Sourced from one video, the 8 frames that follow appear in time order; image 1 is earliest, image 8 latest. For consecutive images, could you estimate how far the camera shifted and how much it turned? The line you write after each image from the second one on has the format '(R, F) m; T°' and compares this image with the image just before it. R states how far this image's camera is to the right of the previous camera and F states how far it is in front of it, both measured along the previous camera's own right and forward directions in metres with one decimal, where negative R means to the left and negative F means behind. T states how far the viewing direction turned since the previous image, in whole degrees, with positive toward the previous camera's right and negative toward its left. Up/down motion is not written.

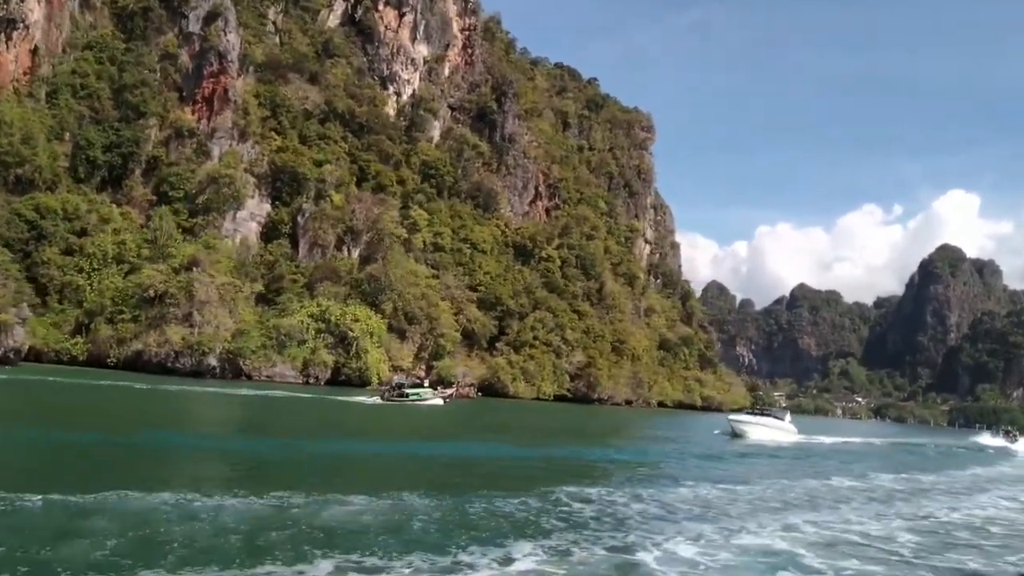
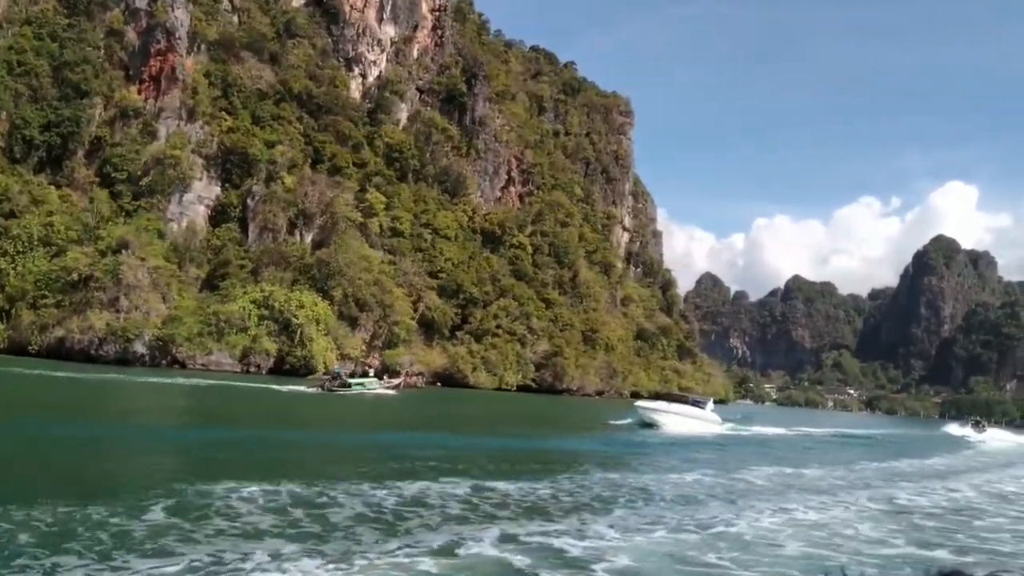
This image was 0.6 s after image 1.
(+1.9, +1.9) m; 0°
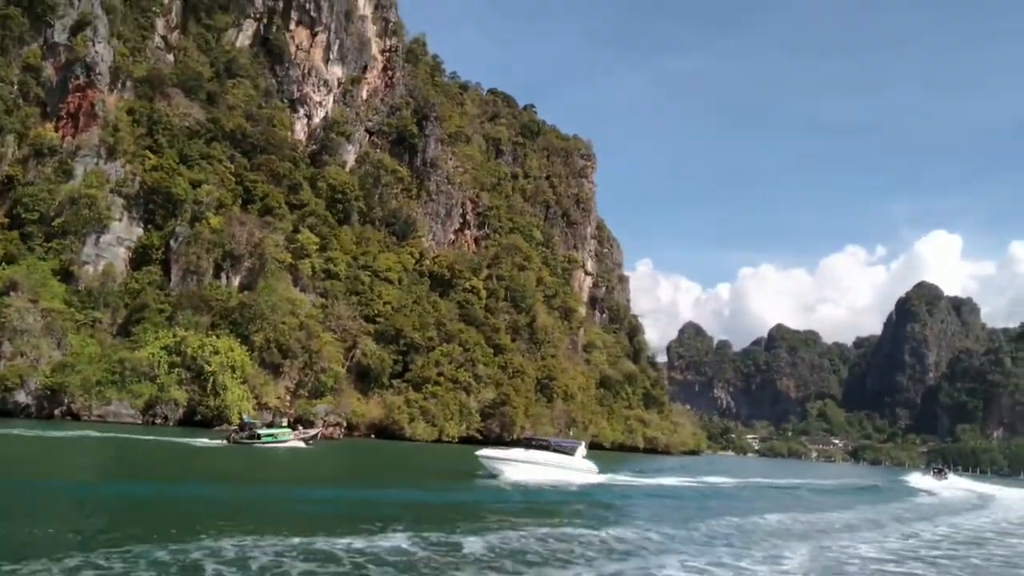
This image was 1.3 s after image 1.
(+2.3, +2.6) m; +1°
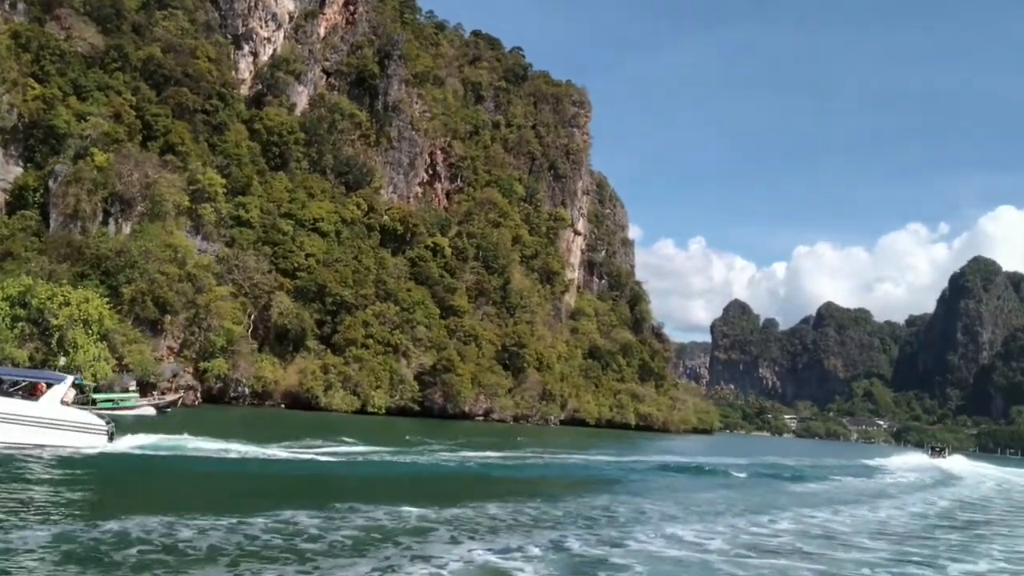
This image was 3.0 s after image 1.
(+4.9, +6.5) m; -3°
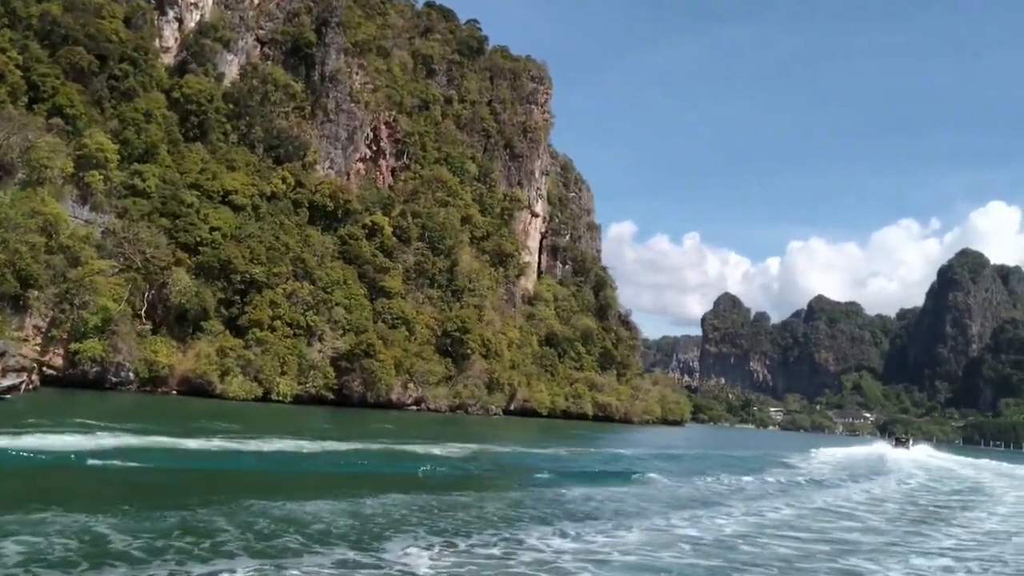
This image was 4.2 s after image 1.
(+2.9, +3.6) m; 0°
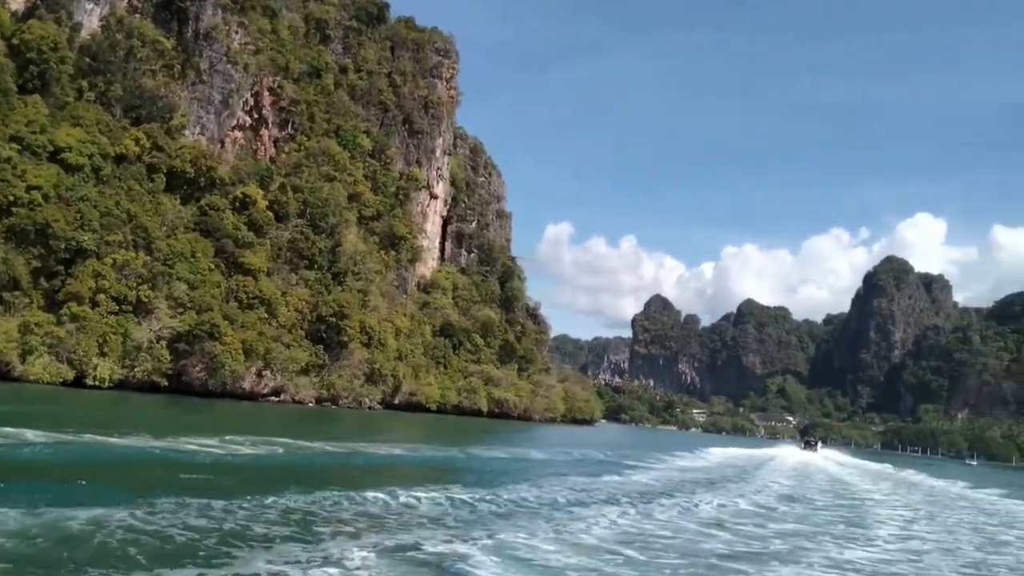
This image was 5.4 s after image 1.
(+2.6, +4.3) m; +4°
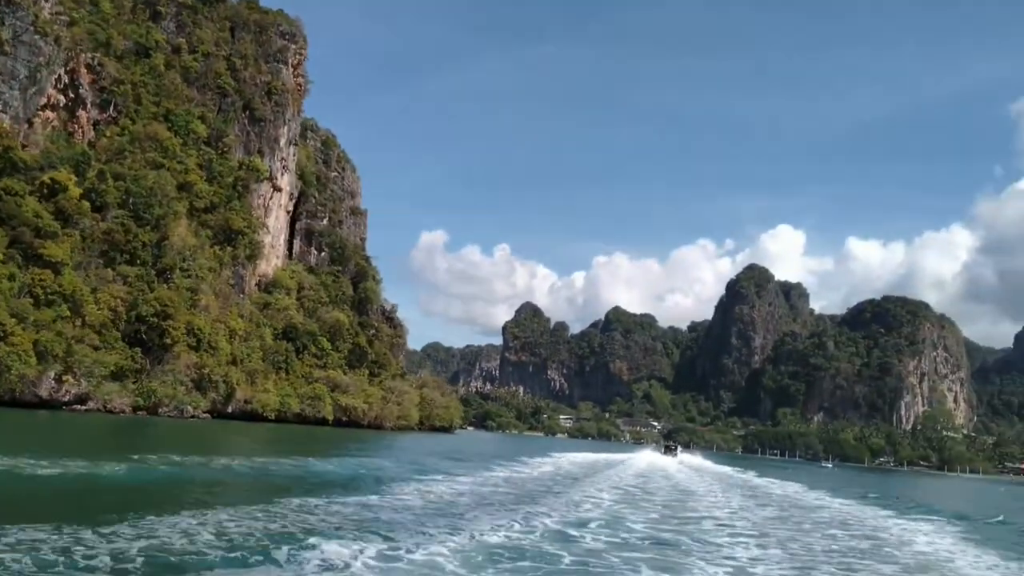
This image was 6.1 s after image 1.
(+1.3, +2.9) m; +7°
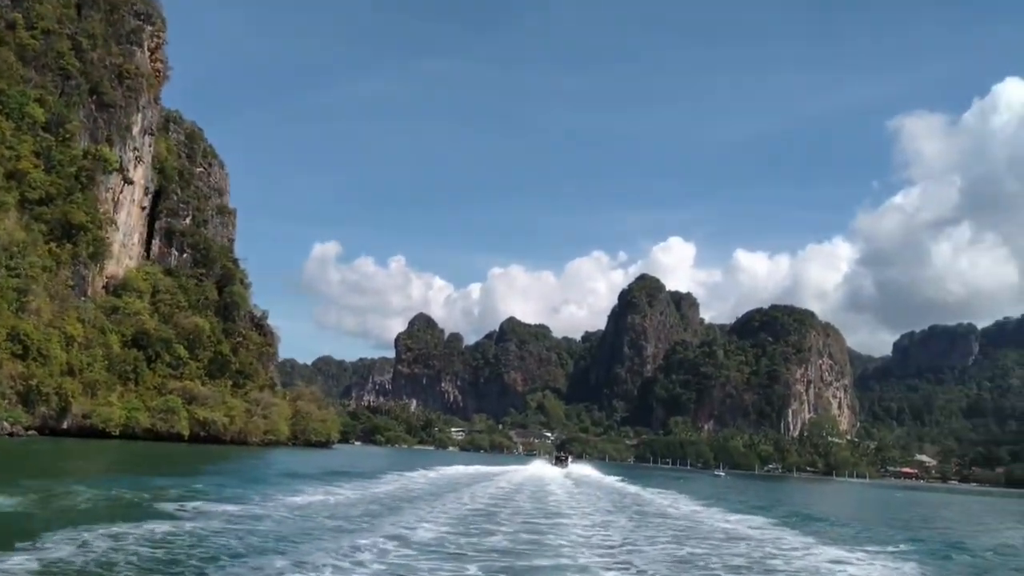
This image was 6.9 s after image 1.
(+1.0, +3.6) m; +6°
